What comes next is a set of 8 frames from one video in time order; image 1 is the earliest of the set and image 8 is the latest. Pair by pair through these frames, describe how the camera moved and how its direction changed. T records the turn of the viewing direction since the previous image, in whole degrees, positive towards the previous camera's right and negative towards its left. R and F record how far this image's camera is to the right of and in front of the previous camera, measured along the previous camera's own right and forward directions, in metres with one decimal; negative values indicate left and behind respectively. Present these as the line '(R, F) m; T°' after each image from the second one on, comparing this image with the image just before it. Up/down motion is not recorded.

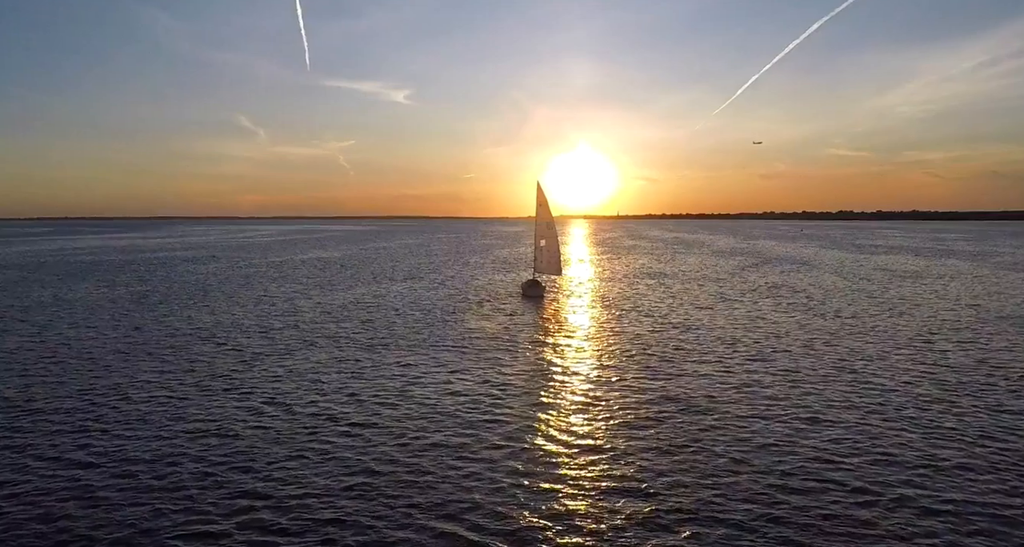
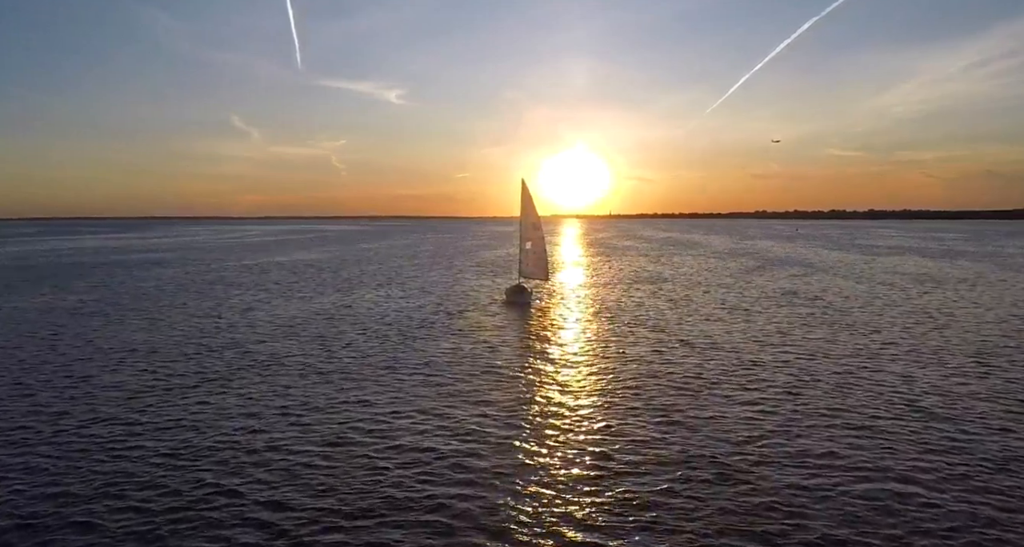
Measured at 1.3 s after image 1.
(+0.6, +4.0) m; 0°
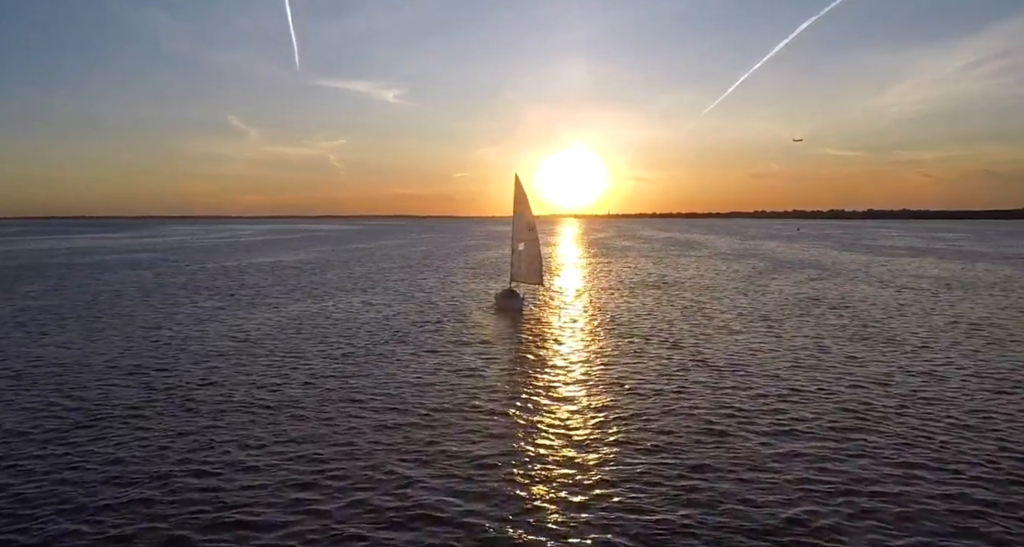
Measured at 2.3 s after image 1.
(+0.4, +3.9) m; 0°
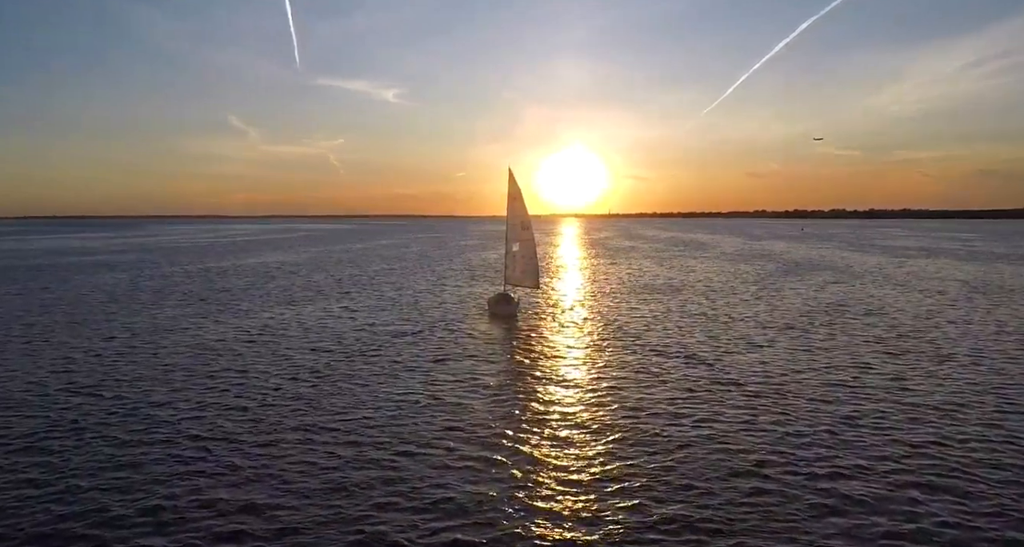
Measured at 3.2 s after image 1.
(+0.3, +3.3) m; 0°
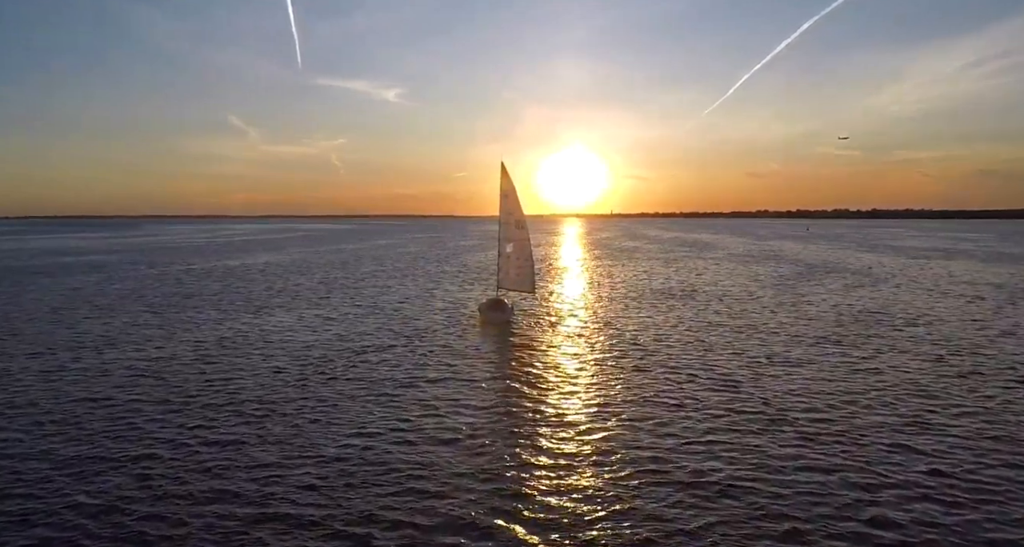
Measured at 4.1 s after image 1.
(+0.2, +3.6) m; 0°
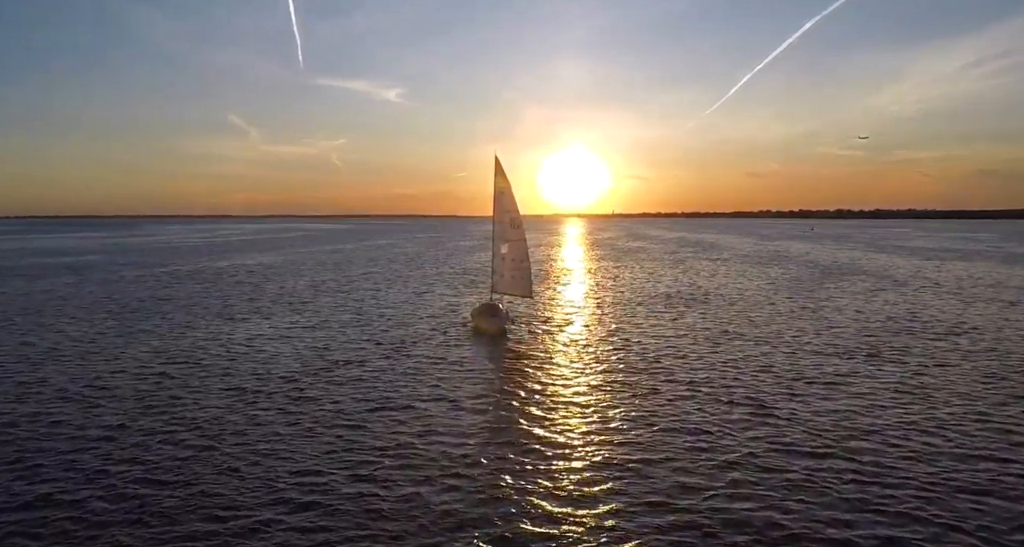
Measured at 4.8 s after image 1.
(-0.1, +2.4) m; 0°
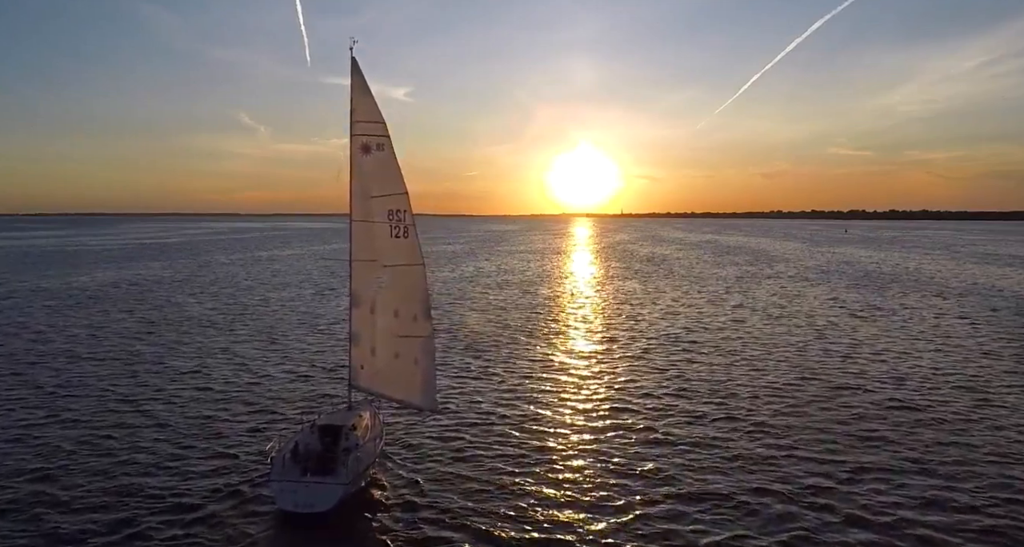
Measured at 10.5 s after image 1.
(-1.0, +5.7) m; -1°
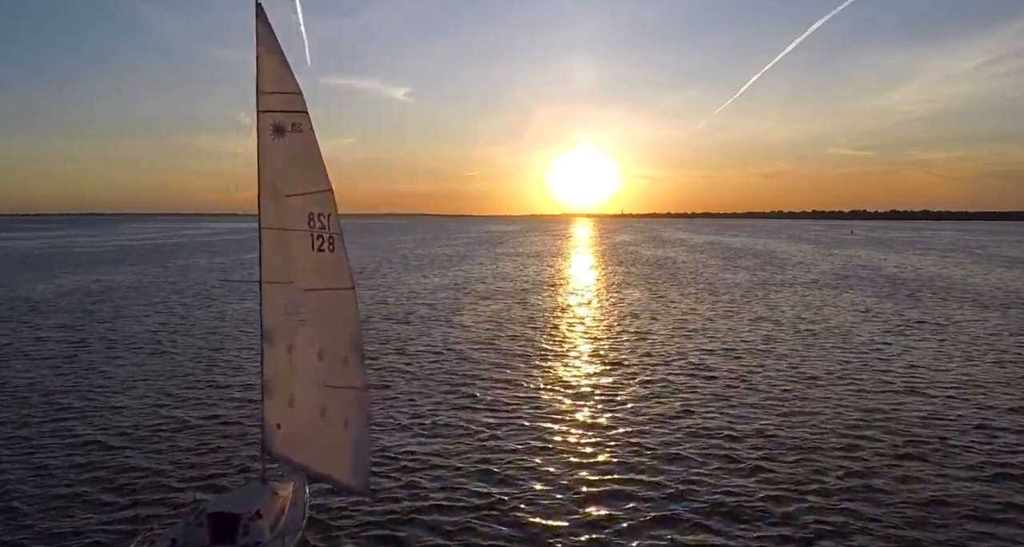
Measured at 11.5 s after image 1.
(+0.3, +3.0) m; 0°
